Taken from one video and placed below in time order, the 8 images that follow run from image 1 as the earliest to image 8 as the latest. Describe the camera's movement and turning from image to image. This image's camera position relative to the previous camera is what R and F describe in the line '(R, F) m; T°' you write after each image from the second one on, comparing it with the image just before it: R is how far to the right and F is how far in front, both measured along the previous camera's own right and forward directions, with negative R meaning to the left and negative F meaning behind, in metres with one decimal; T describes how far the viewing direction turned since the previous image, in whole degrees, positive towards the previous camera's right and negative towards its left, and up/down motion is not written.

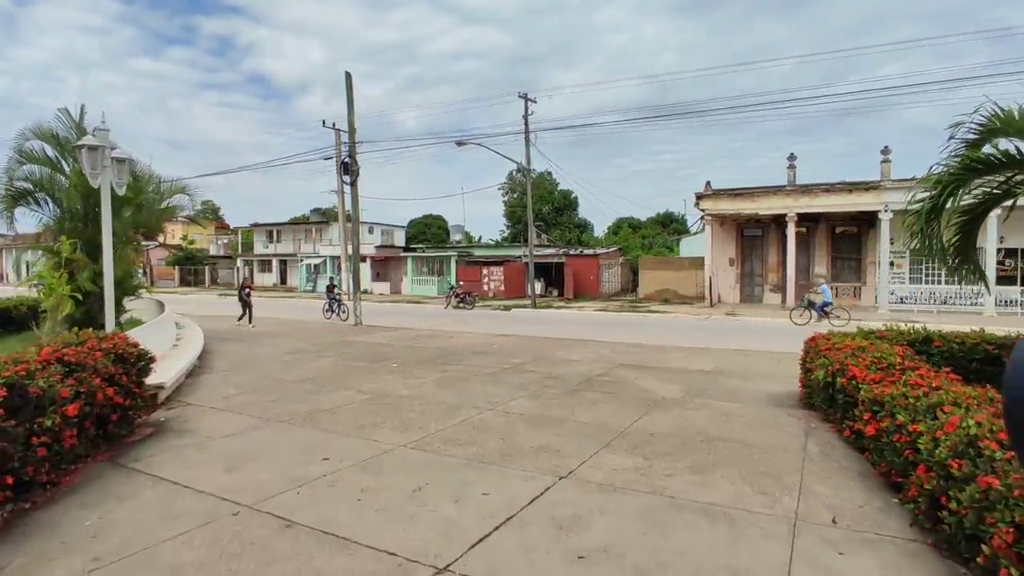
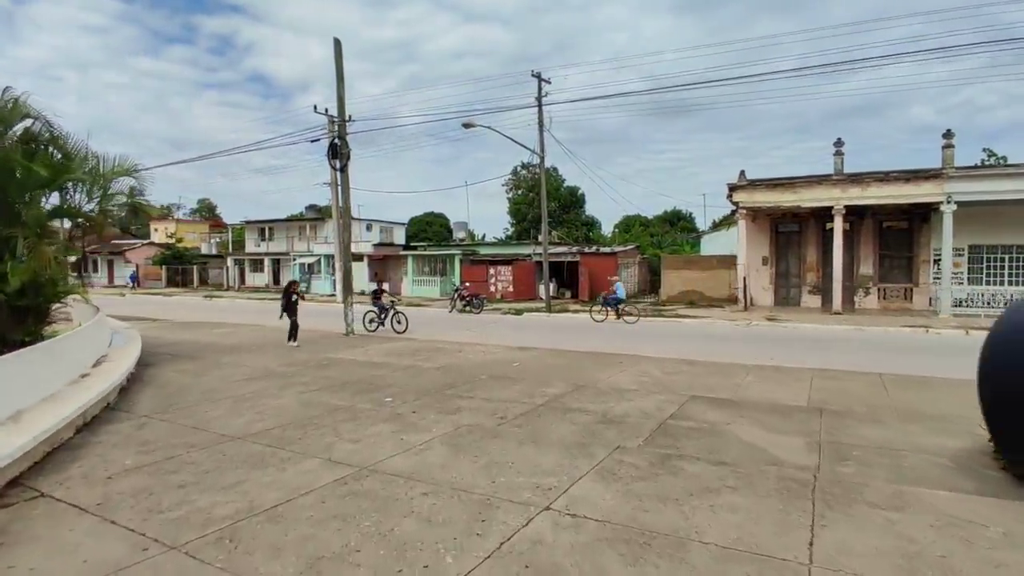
(-0.4, +2.7) m; 0°
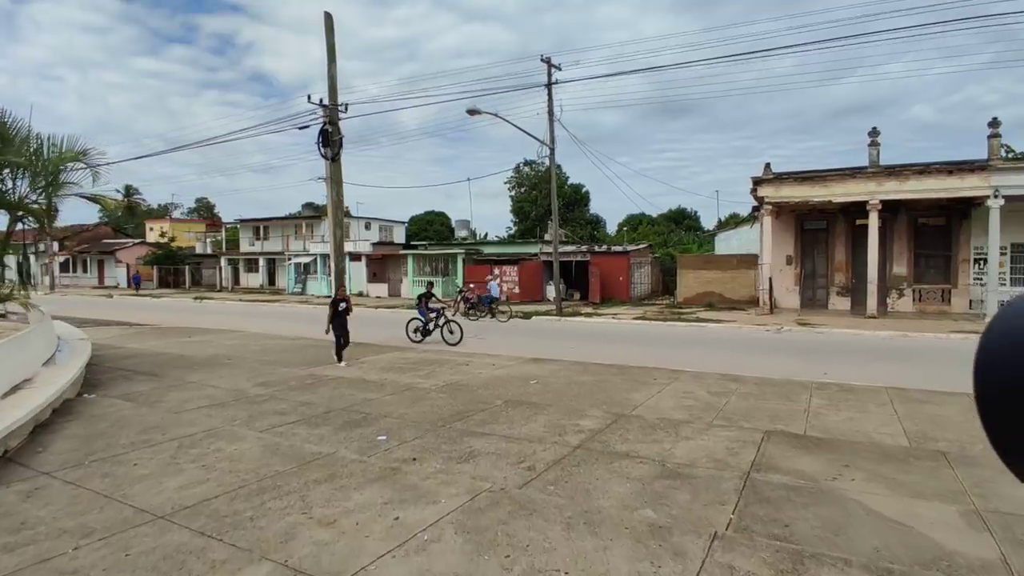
(-0.3, +1.7) m; 0°
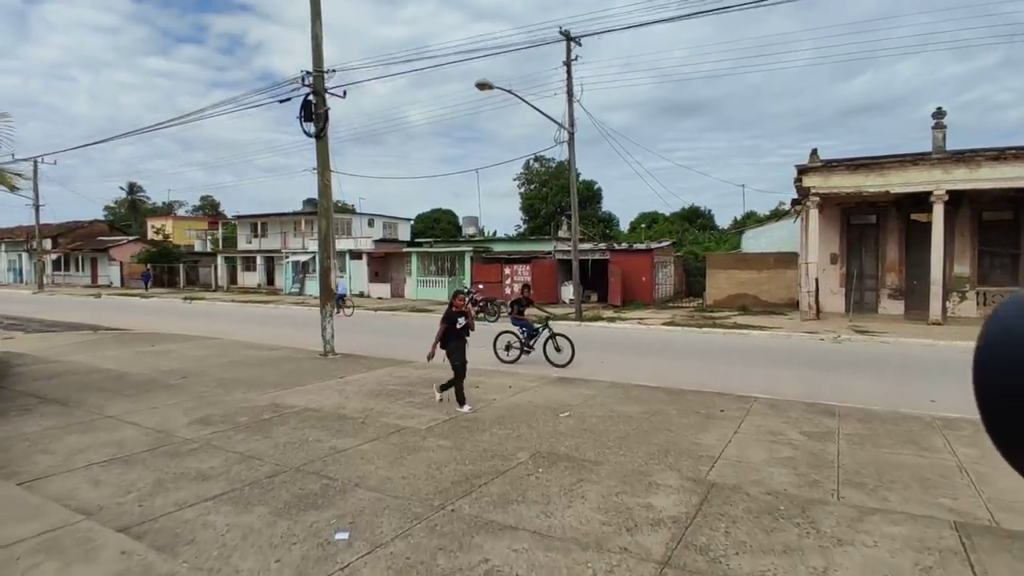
(-0.2, +2.3) m; -1°
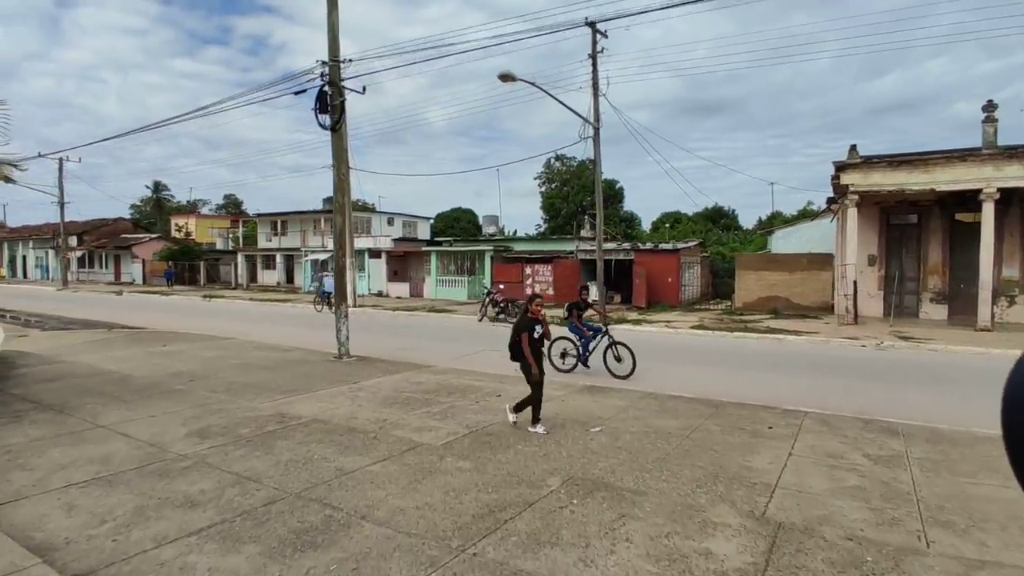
(-0.1, +0.7) m; -2°
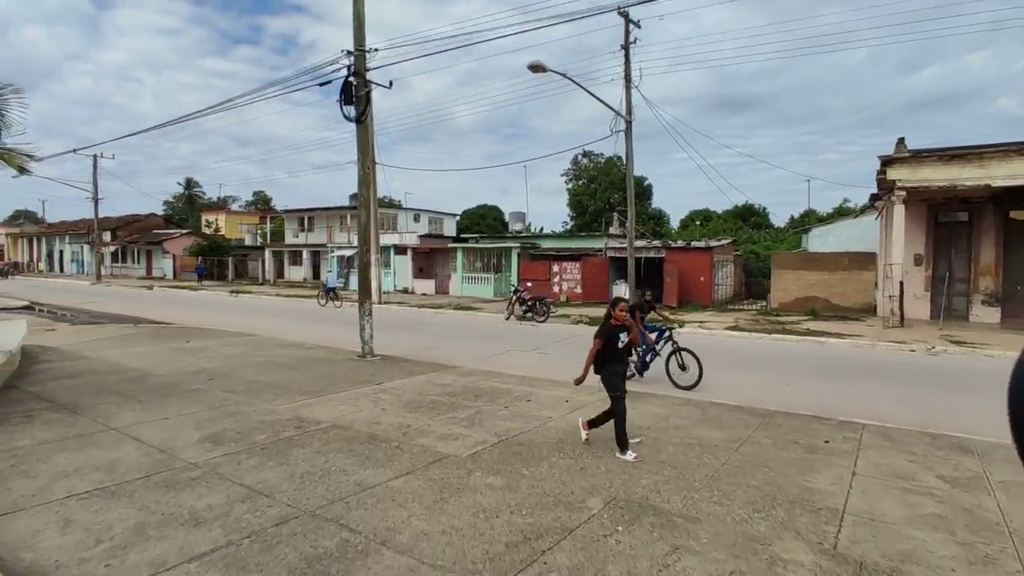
(-0.1, +0.5) m; -2°
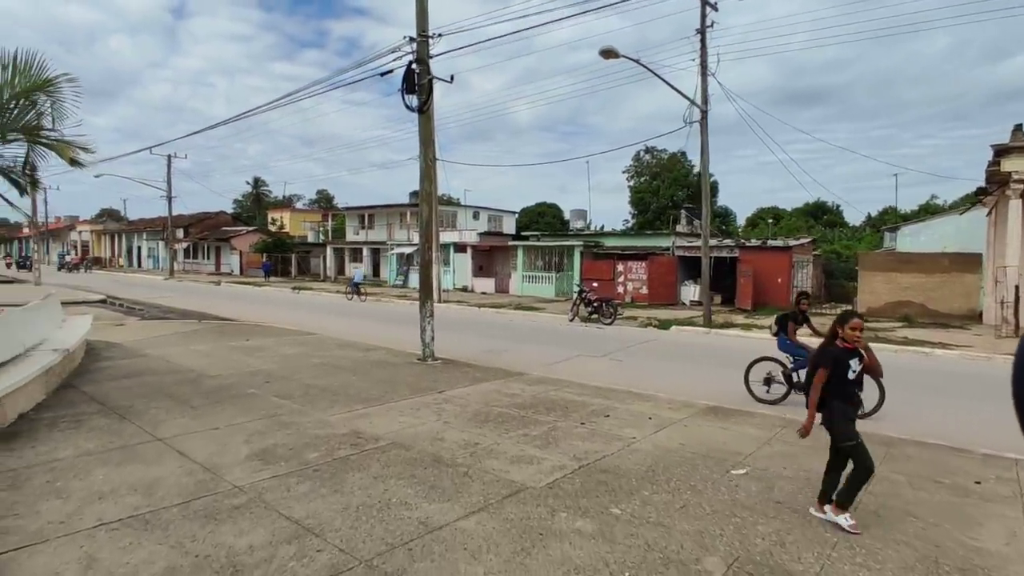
(-0.3, +0.8) m; -5°
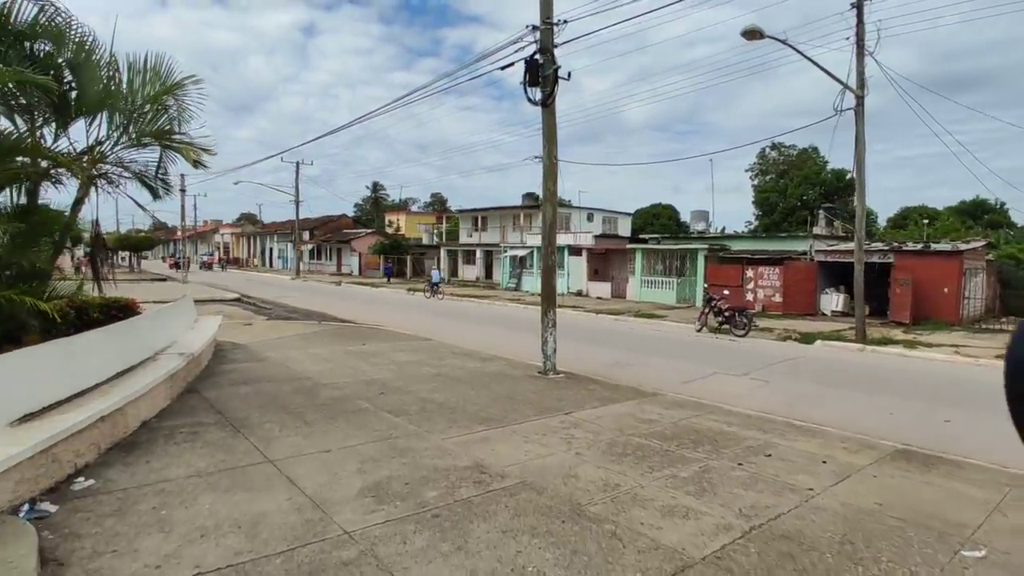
(-0.4, +0.9) m; -10°
